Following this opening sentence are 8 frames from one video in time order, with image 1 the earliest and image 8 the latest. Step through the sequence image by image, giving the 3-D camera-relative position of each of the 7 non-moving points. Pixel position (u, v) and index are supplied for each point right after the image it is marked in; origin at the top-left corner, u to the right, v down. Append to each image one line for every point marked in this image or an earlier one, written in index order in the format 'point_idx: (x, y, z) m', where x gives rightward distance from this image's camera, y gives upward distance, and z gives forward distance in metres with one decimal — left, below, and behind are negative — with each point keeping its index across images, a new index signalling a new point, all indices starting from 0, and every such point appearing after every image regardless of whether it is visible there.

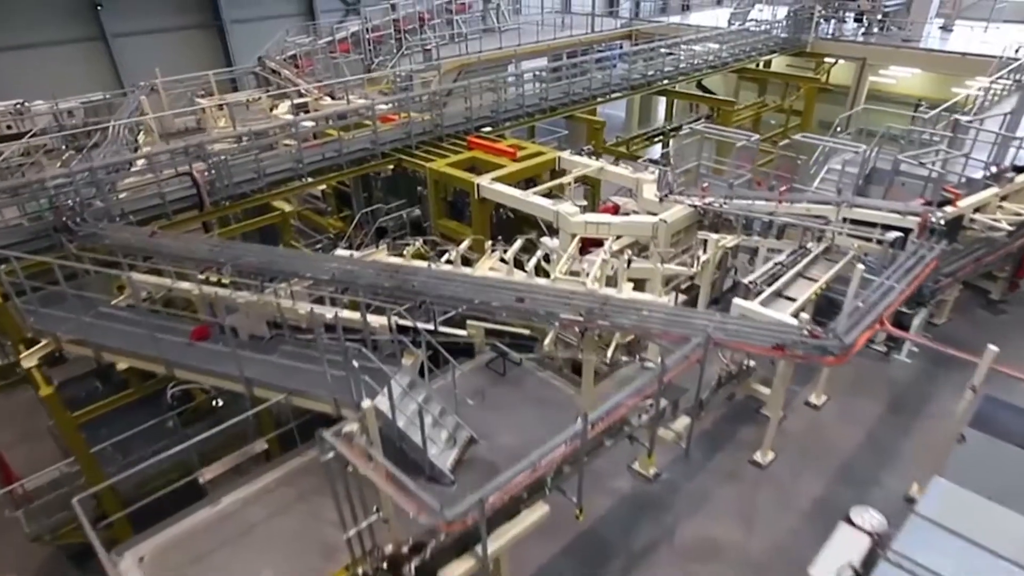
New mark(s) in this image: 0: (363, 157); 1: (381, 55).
0: (-1.8, +1.6, +6.8) m
1: (-2.8, +5.0, +12.0) m
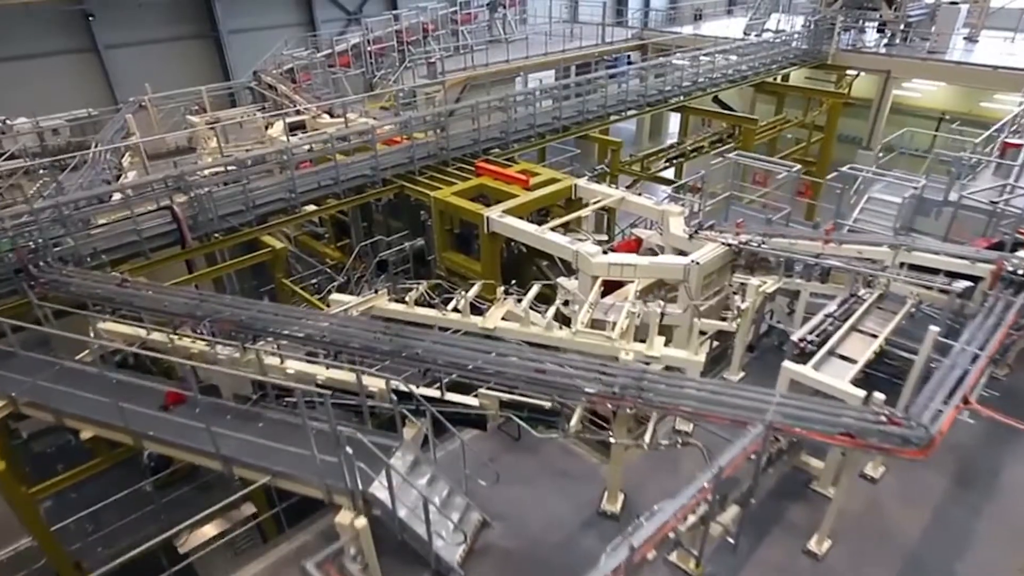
0: (-1.7, +1.2, +6.3) m
1: (-2.7, +4.5, +11.5) m
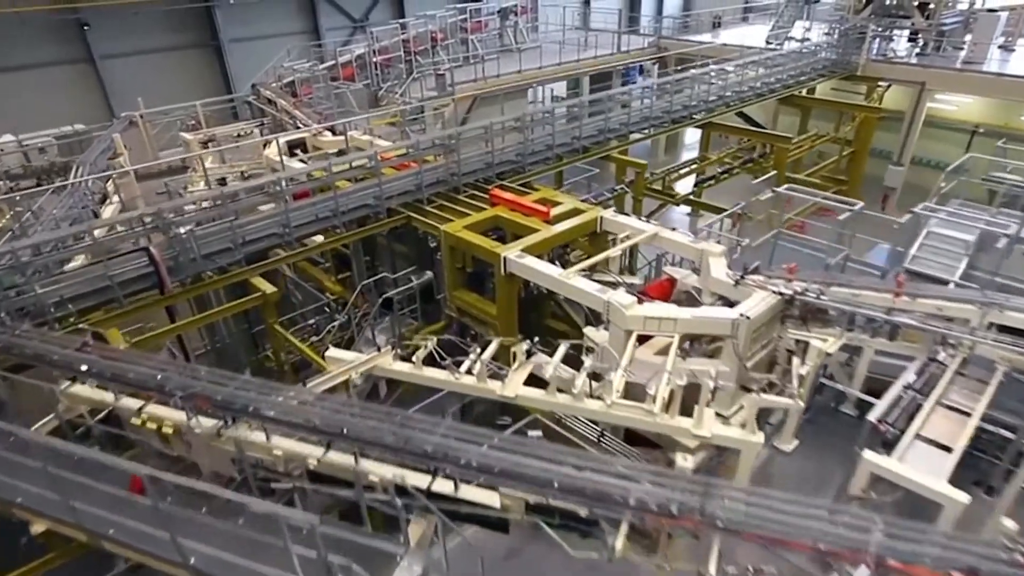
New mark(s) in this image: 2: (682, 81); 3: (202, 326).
0: (-1.5, +0.7, +5.7) m
1: (-2.4, +4.1, +11.0) m
2: (+2.5, +3.1, +8.2) m
3: (-2.6, -0.3, +4.7) m
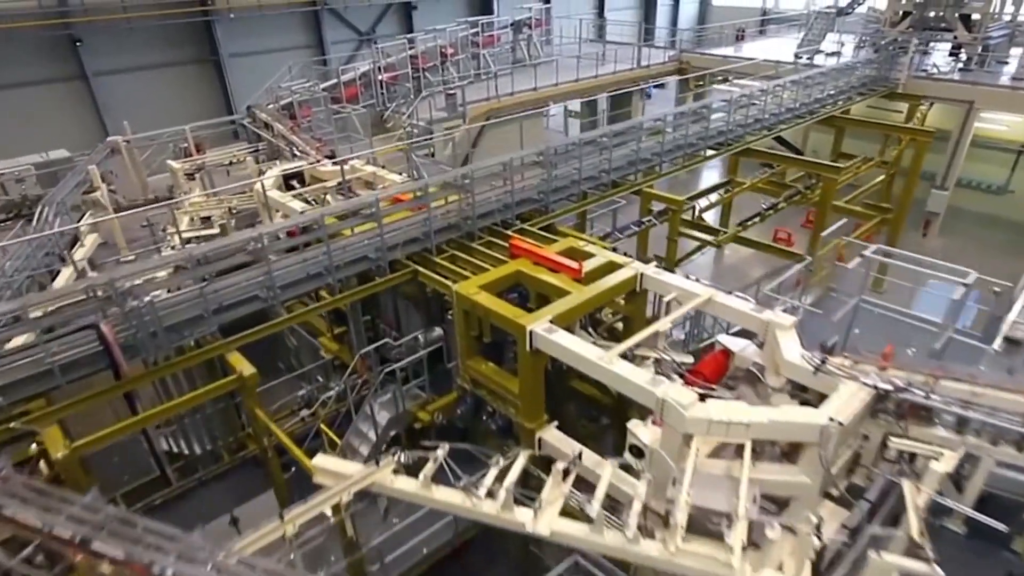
0: (-1.3, +0.2, +4.9) m
1: (-2.1, +3.4, +10.2) m
2: (+2.7, +2.4, +7.3) m
3: (-2.4, -0.9, +3.9) m
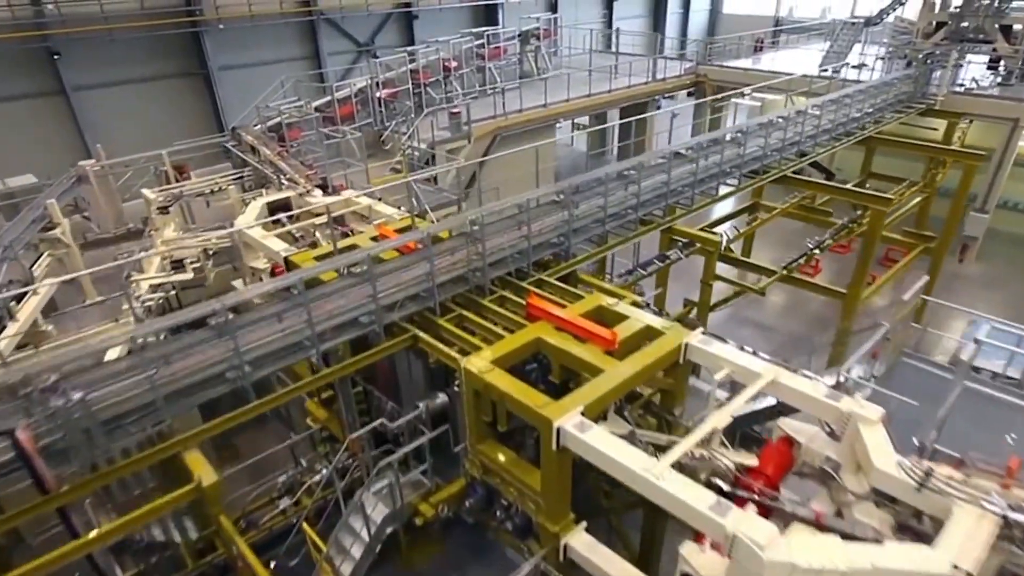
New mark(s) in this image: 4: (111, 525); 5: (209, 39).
0: (-1.1, -0.4, +4.1) m
1: (-2.0, +2.9, +9.5) m
2: (+2.9, +1.9, +6.6) m
3: (-2.2, -1.4, +3.1) m
4: (-2.3, -1.4, +3.1) m
5: (-6.4, +5.3, +11.9) m
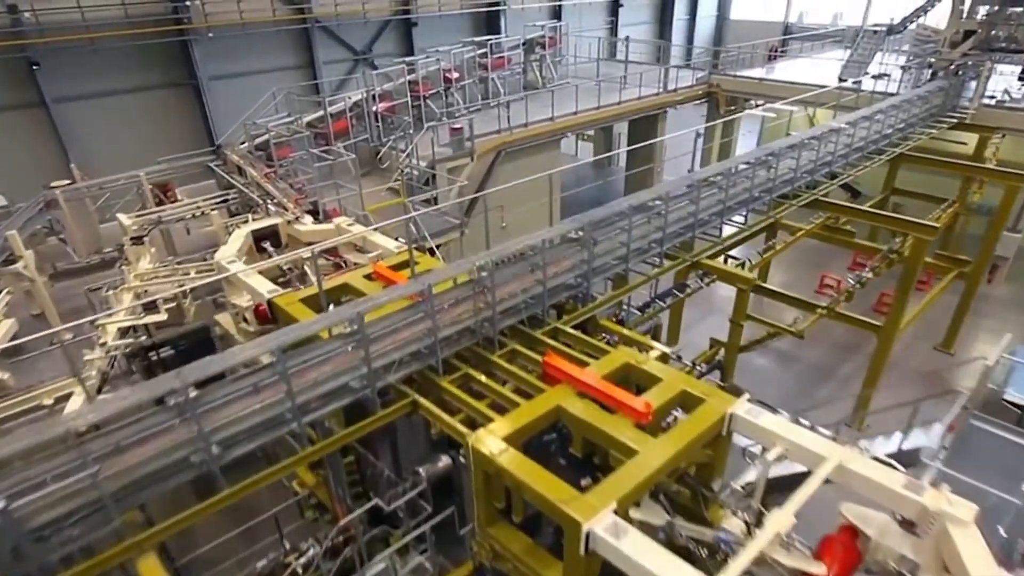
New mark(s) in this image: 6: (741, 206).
0: (-1.0, -0.7, +3.5) m
1: (-1.9, +2.5, +8.9) m
2: (+3.0, +1.5, +6.0) m
3: (-2.1, -1.8, +2.5) m
4: (-2.2, -1.7, +2.5) m
5: (-6.3, +4.9, +11.3) m
6: (+2.4, +0.9, +5.9) m
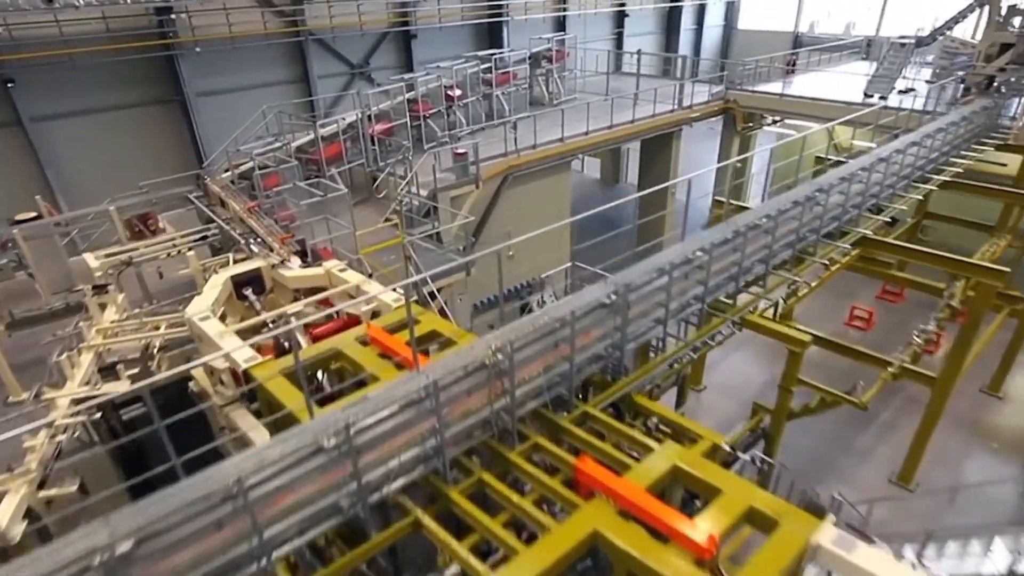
0: (-0.9, -1.2, +2.8) m
1: (-1.8, +1.9, +8.3) m
2: (+3.1, +1.0, +5.4) m
3: (-2.0, -2.2, +1.8) m
4: (-2.1, -2.2, +1.8) m
5: (-6.2, +4.3, +10.7) m
6: (+2.5, +0.4, +5.2) m
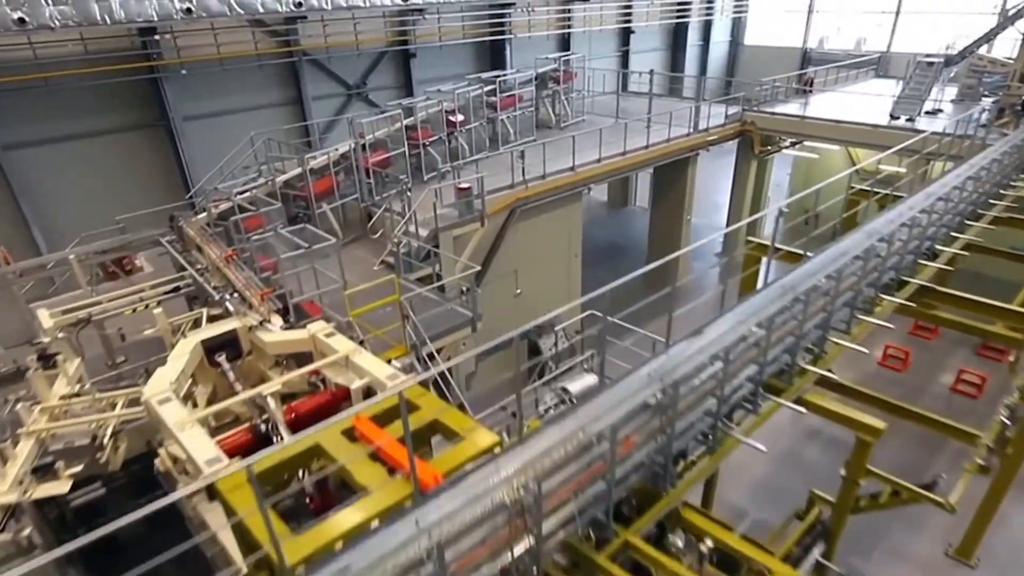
0: (-0.8, -1.7, +2.1) m
1: (-1.7, +1.3, +7.6) m
2: (+3.2, +0.5, +4.7) m
3: (-1.9, -2.7, +1.1) m
4: (-2.0, -2.7, +1.1) m
5: (-6.2, +3.6, +10.0) m
6: (+2.6, -0.1, +4.5) m
